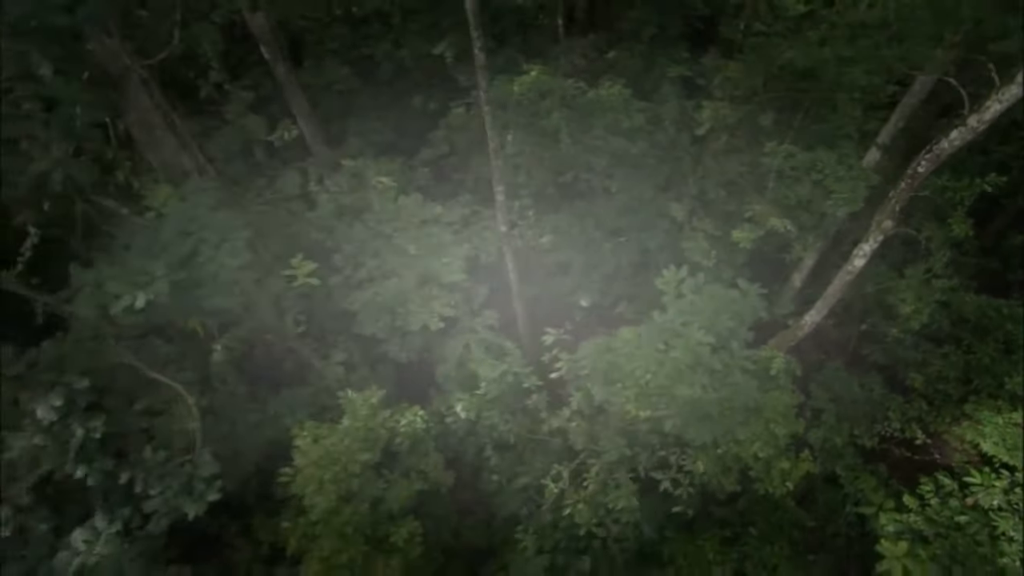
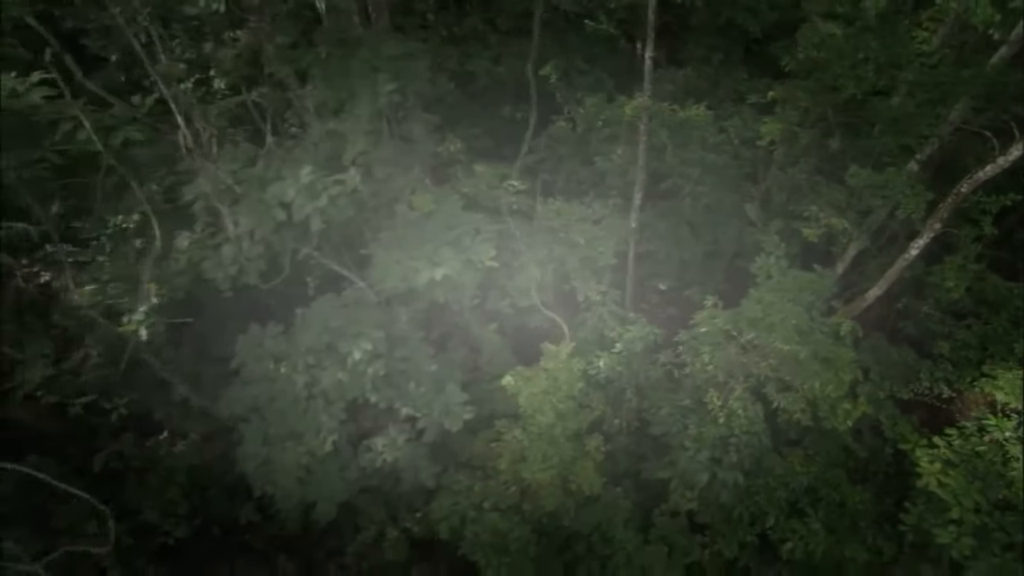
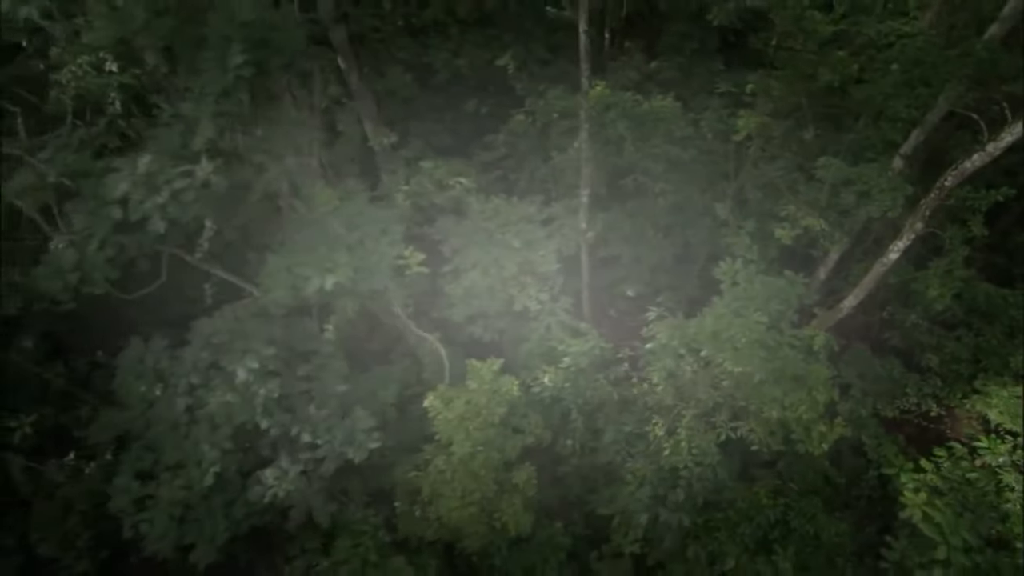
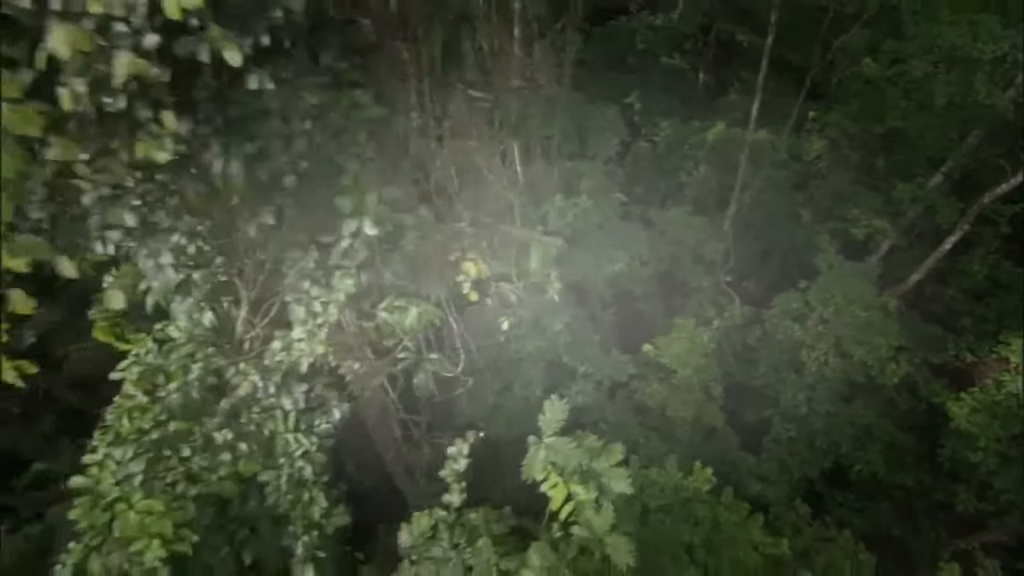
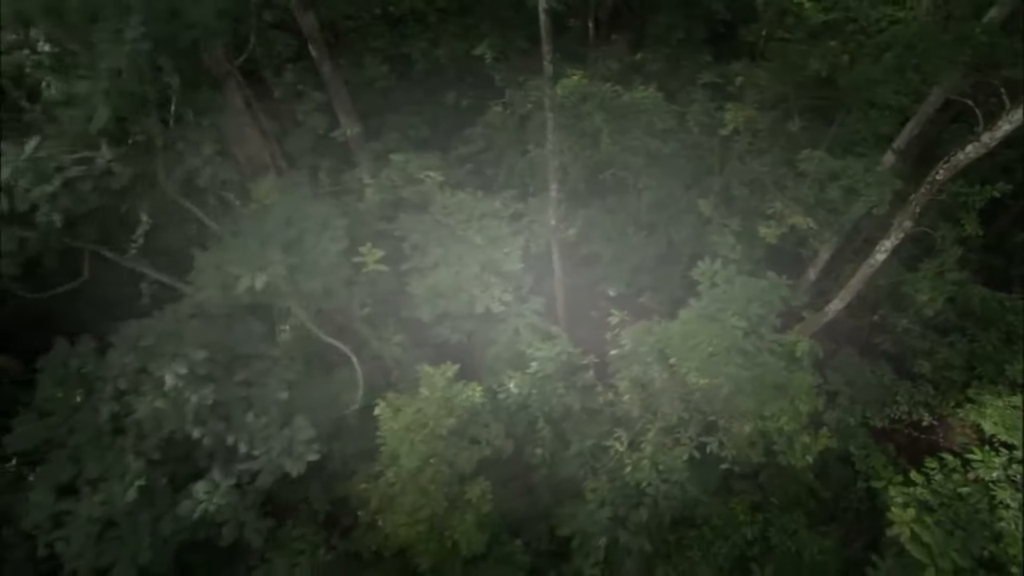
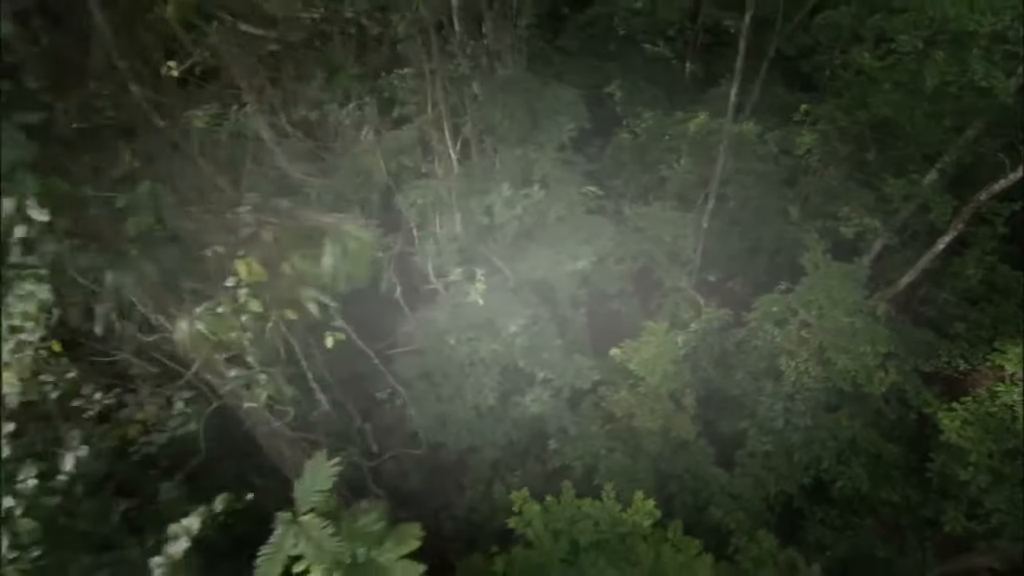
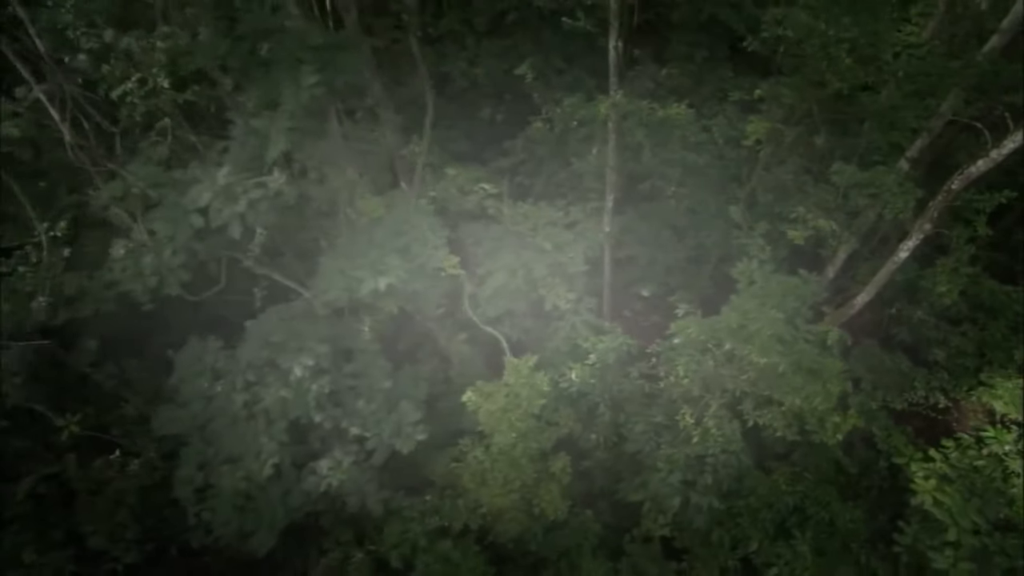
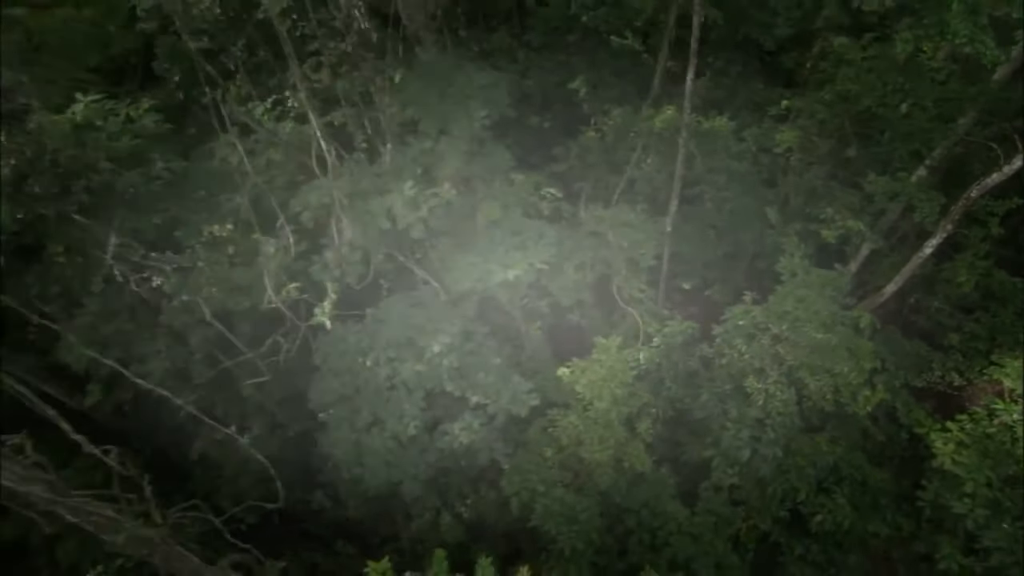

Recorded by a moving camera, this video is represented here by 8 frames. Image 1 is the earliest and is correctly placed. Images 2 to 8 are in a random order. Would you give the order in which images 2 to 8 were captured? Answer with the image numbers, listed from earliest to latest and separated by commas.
5, 3, 7, 2, 8, 6, 4
